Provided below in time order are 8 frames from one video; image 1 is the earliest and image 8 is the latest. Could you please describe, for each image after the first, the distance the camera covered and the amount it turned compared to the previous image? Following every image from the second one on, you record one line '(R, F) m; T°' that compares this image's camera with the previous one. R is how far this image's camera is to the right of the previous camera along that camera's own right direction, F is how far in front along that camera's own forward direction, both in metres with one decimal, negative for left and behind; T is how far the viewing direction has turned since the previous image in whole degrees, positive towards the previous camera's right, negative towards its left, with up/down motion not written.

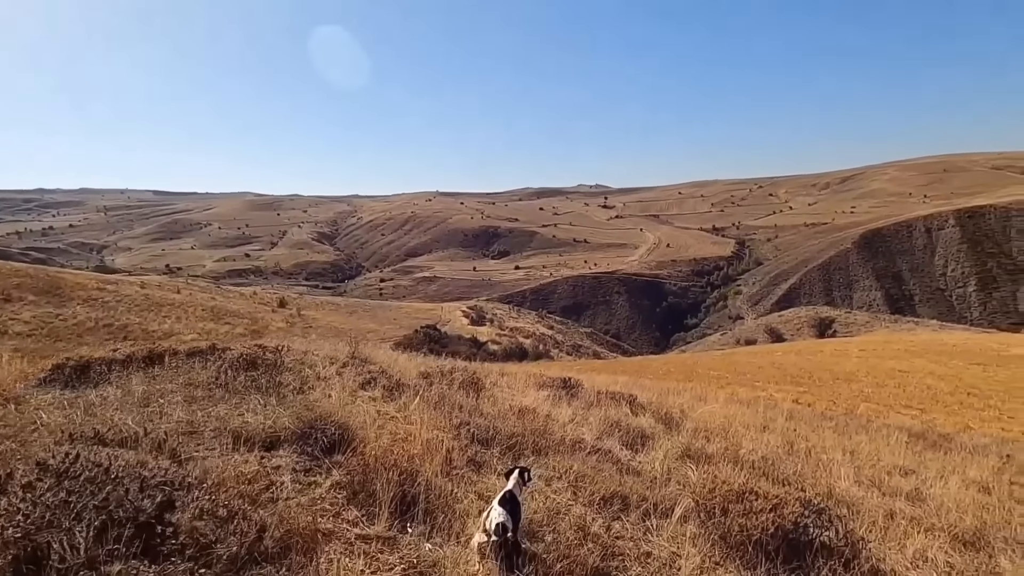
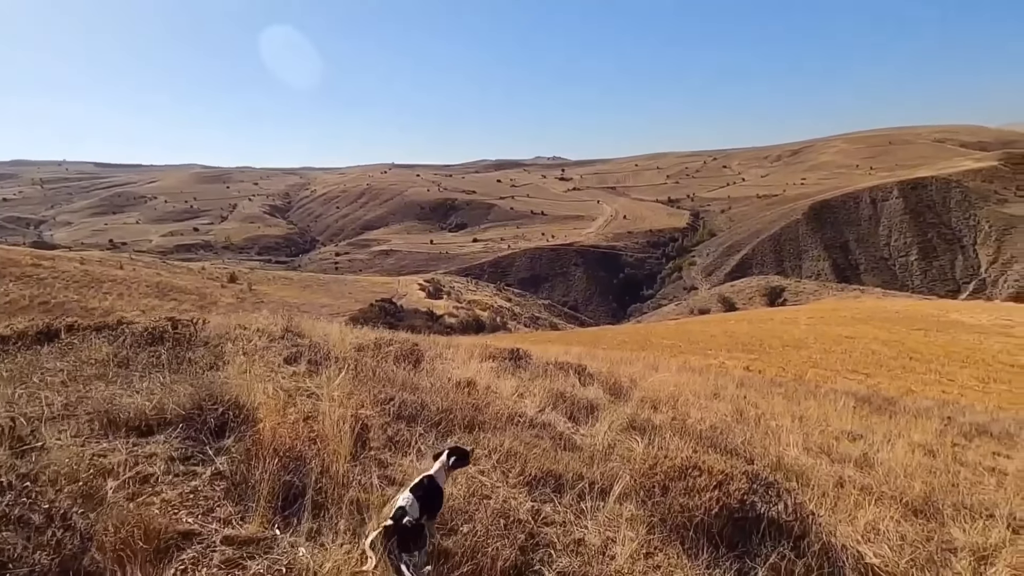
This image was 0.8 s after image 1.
(+0.2, +0.5) m; +4°
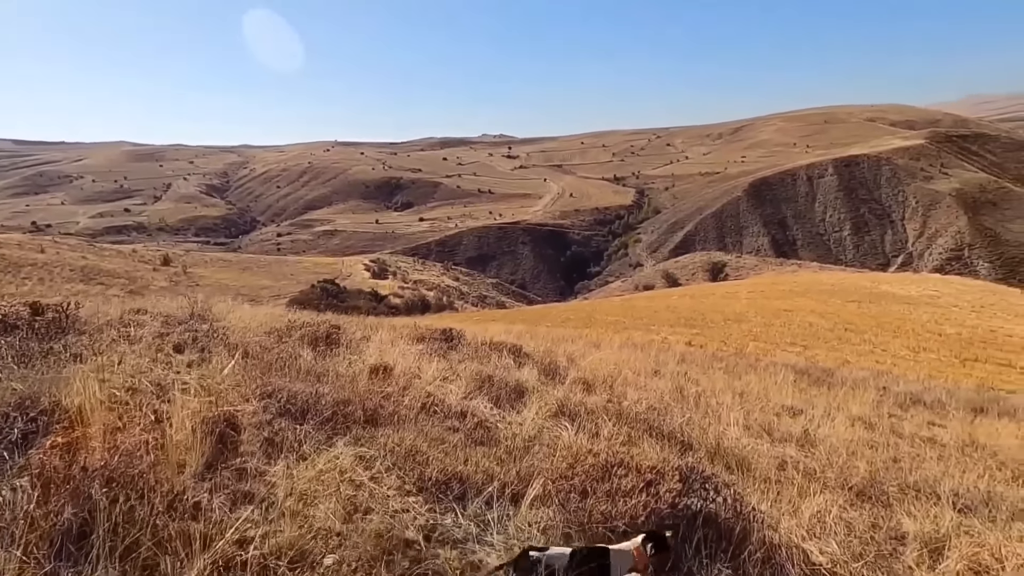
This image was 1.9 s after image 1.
(+0.3, +0.6) m; +4°
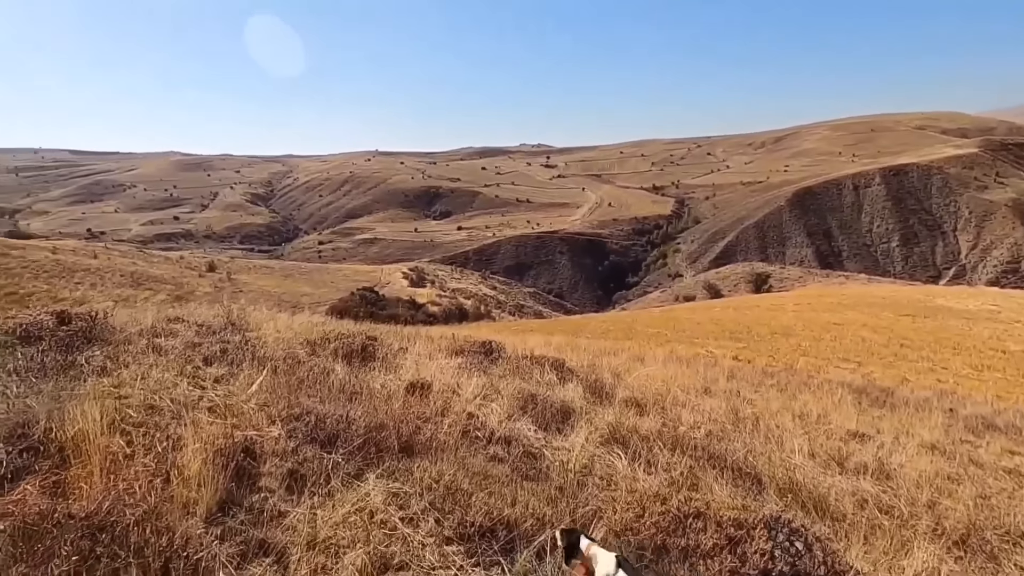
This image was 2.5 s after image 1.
(-0.1, +0.4) m; -3°
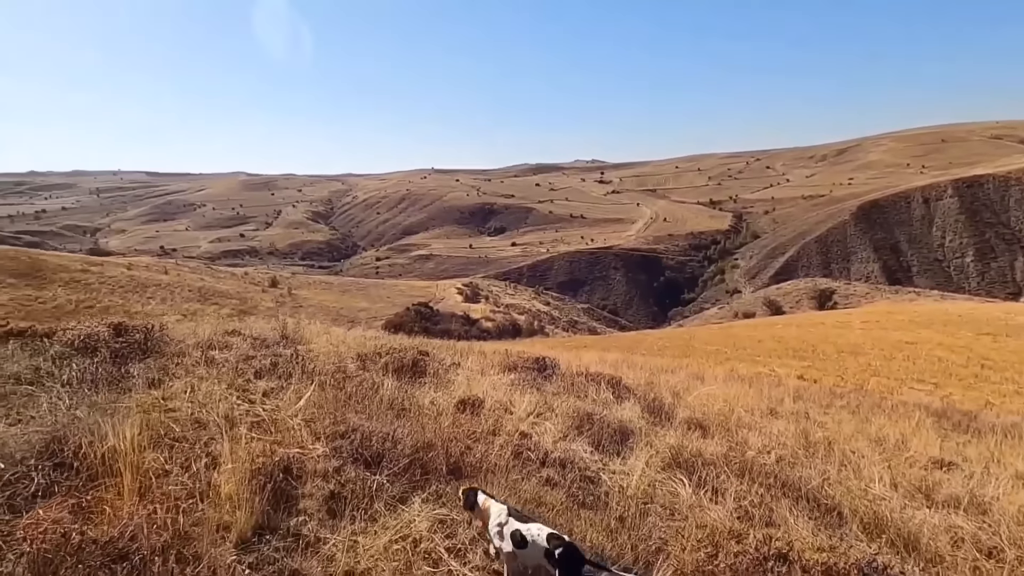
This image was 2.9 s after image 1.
(0.0, +0.2) m; -5°
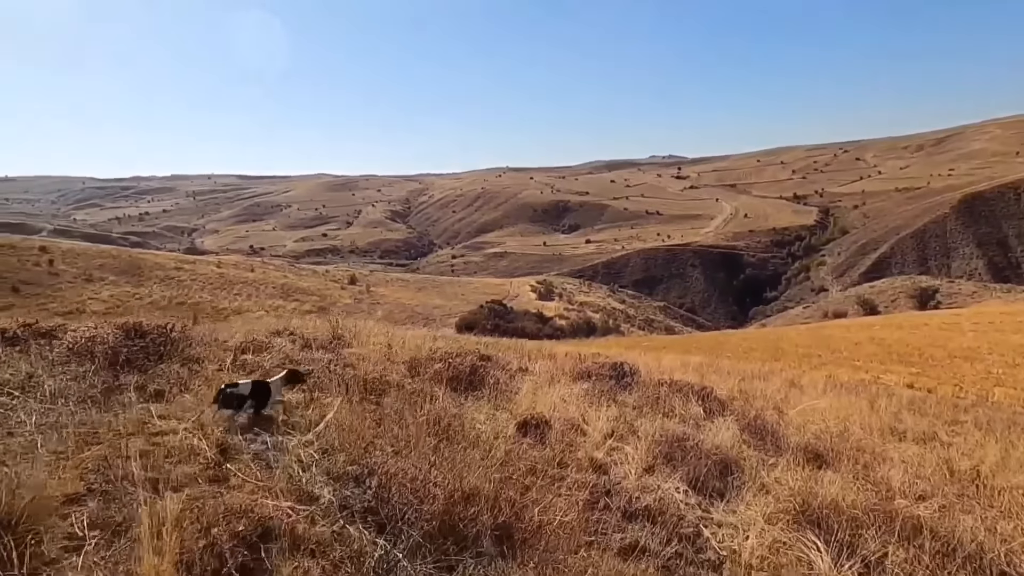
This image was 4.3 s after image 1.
(0.0, +1.0) m; -6°
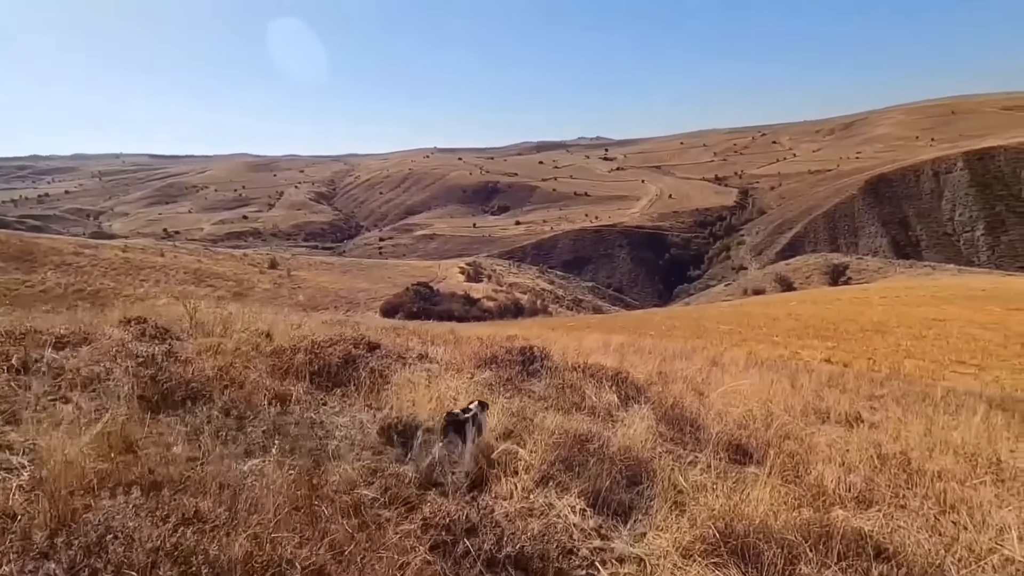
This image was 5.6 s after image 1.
(+0.4, +0.9) m; +6°
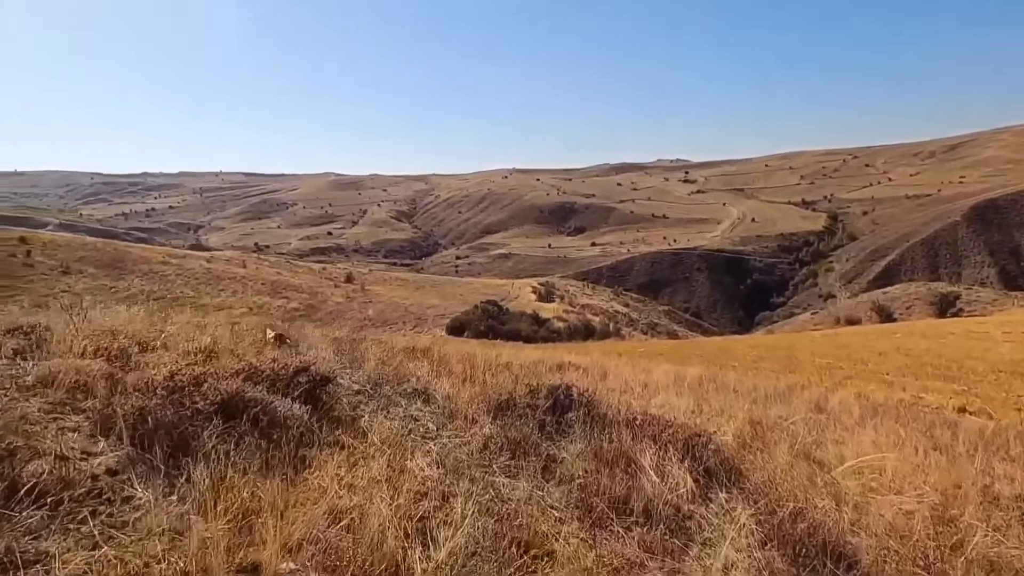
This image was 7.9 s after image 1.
(+0.4, +2.3) m; -6°
